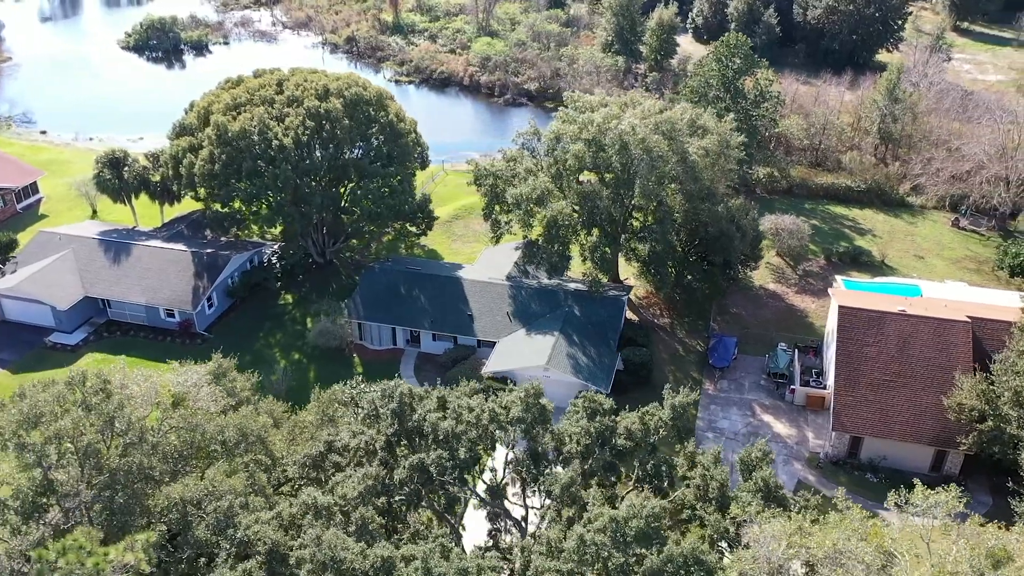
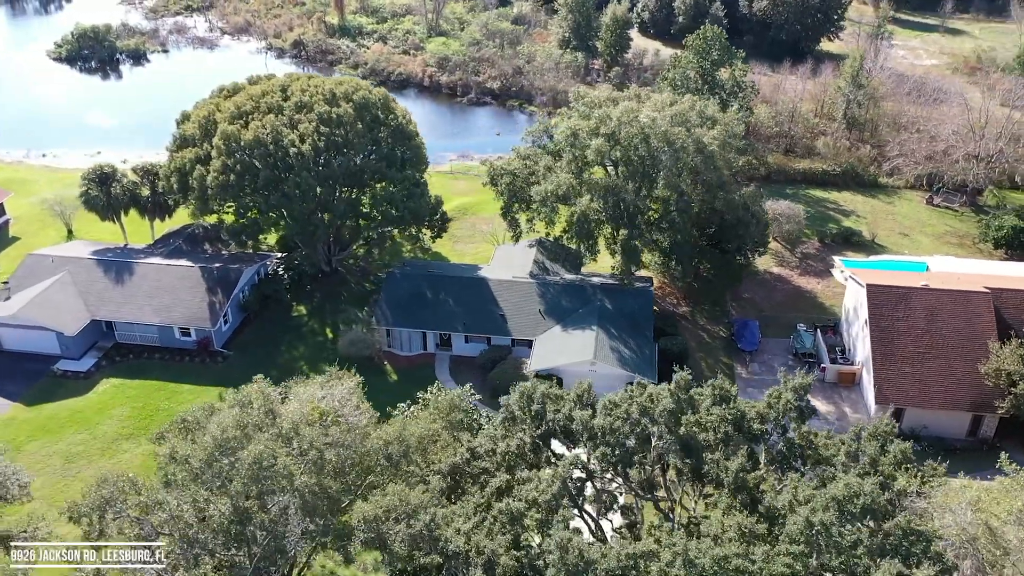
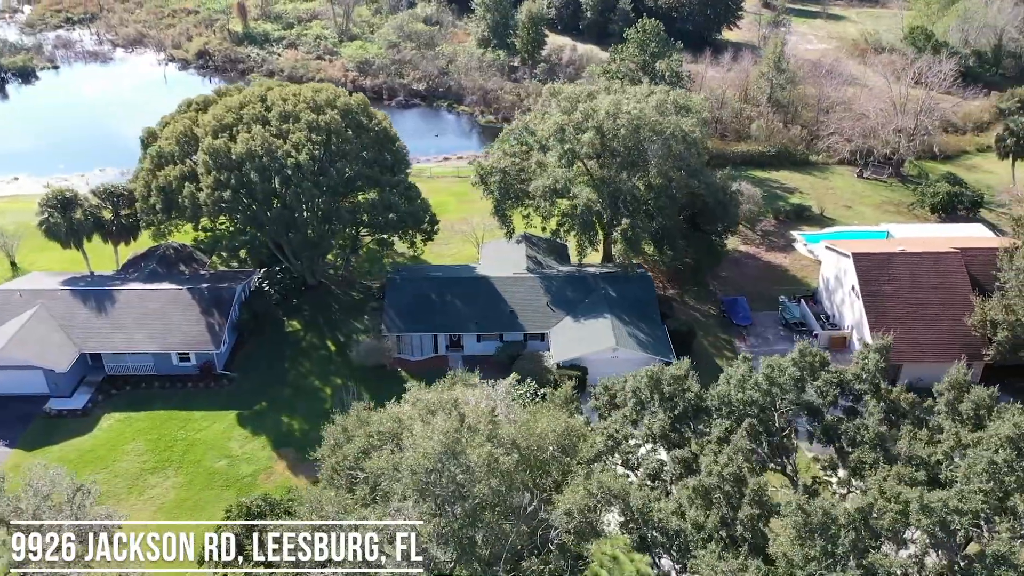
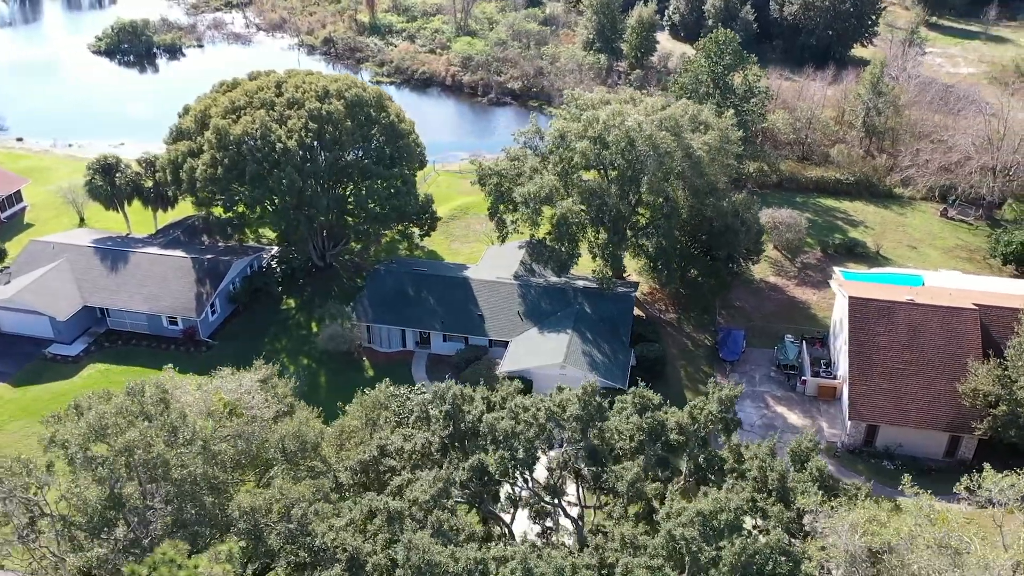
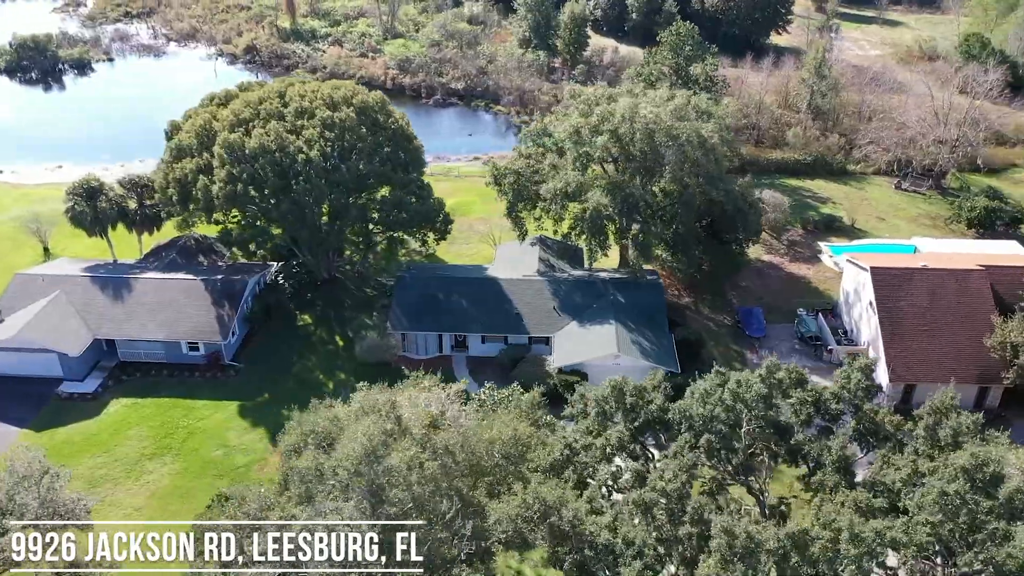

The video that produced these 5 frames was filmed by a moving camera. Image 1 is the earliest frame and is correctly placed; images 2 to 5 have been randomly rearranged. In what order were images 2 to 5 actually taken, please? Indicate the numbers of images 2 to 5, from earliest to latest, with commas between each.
4, 2, 5, 3
